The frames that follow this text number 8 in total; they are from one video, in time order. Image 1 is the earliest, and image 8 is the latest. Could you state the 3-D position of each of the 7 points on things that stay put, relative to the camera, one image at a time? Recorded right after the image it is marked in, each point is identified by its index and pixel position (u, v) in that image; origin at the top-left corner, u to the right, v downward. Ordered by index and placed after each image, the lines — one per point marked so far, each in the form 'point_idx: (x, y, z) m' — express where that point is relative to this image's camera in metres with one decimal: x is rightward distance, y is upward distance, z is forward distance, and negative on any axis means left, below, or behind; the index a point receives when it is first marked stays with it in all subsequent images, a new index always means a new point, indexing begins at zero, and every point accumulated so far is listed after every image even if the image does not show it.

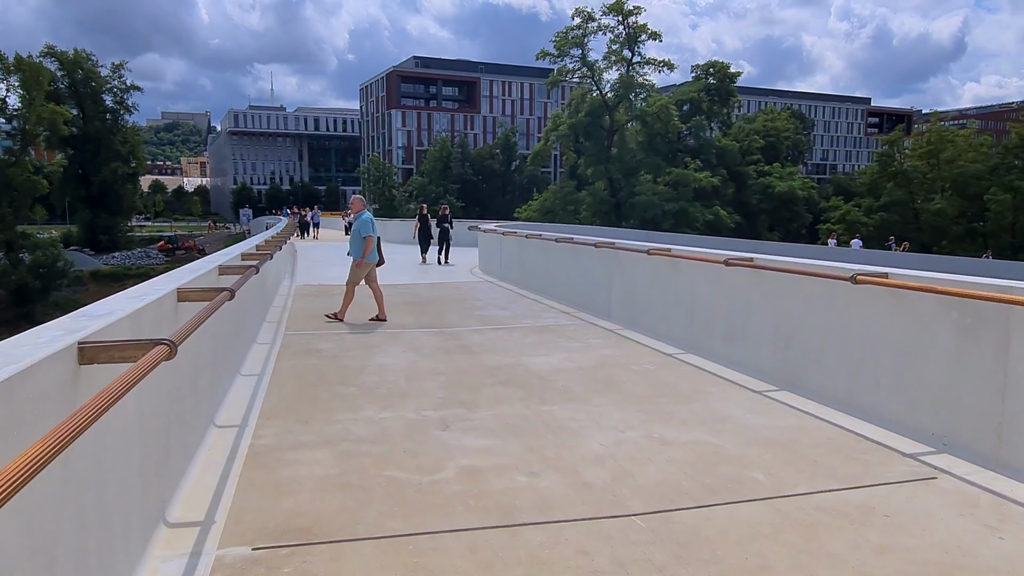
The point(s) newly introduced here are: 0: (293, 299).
0: (-3.6, -0.2, +11.9) m
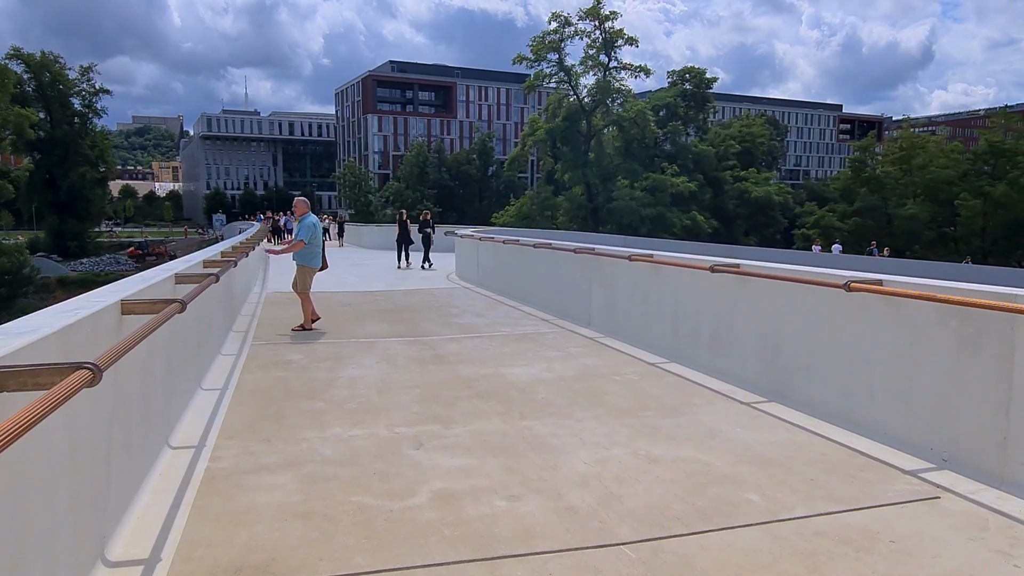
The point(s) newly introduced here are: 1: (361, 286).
0: (-4.0, -0.3, +11.5) m
1: (-3.2, +0.1, +15.3) m
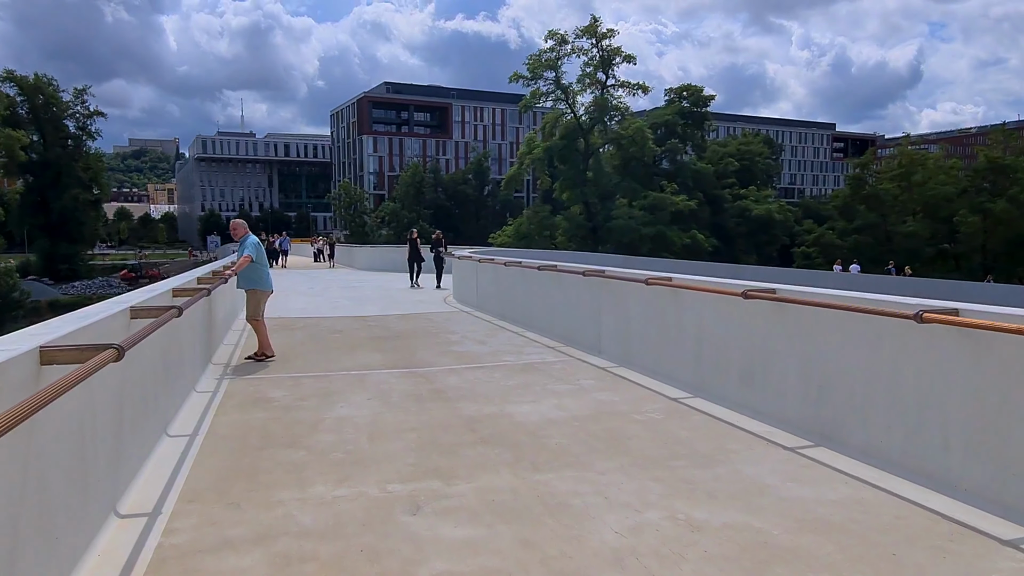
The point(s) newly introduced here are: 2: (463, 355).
0: (-4.0, -0.7, +10.7) m
1: (-3.2, -0.4, +14.6) m
2: (-0.6, -0.9, +9.2) m
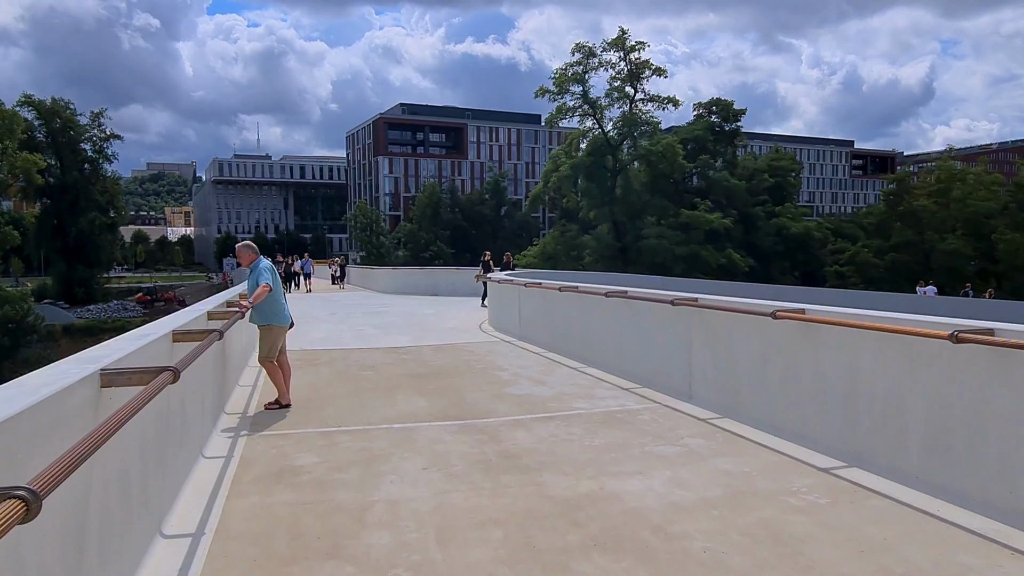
0: (-3.2, -1.1, +9.3) m
1: (-2.3, -0.9, +13.2) m
2: (+0.1, -1.2, +7.7) m
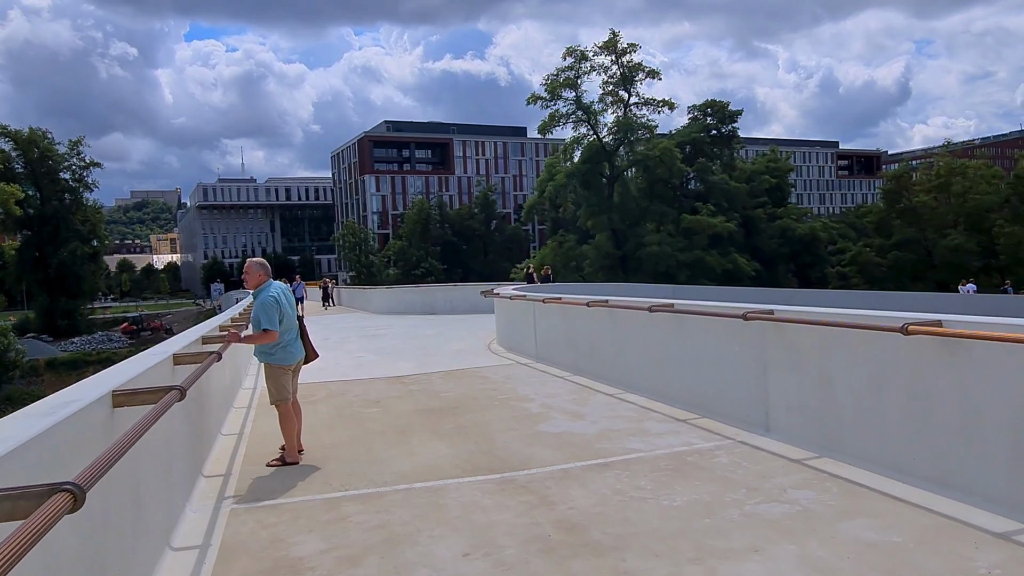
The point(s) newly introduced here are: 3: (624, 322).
0: (-2.9, -1.5, +8.0) m
1: (-2.1, -1.3, +11.9) m
2: (+0.5, -1.4, +6.4) m
3: (+1.3, -0.4, +8.4) m
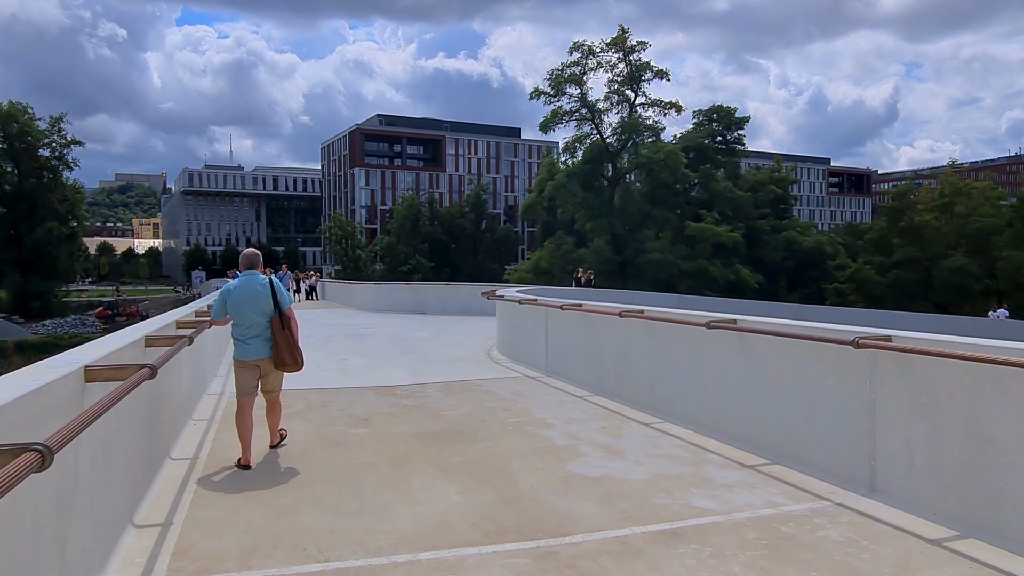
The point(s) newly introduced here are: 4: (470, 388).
0: (-2.7, -1.3, +6.5) m
1: (-2.0, -1.2, +10.4) m
2: (+0.7, -1.4, +5.1) m
3: (+1.5, -0.5, +7.0) m
4: (-0.5, -1.3, +9.1) m
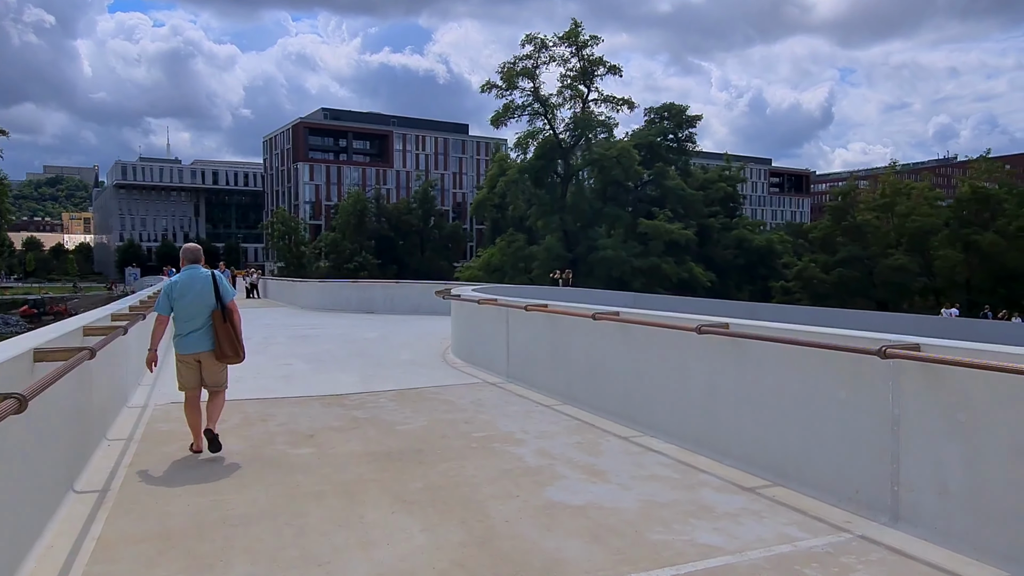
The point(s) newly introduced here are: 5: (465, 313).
0: (-3.0, -1.4, +5.6) m
1: (-2.5, -1.2, +9.5) m
2: (+0.5, -1.4, +4.4) m
3: (+1.2, -0.5, +6.4) m
4: (-1.0, -1.3, +8.3) m
5: (-0.7, -0.4, +11.1) m
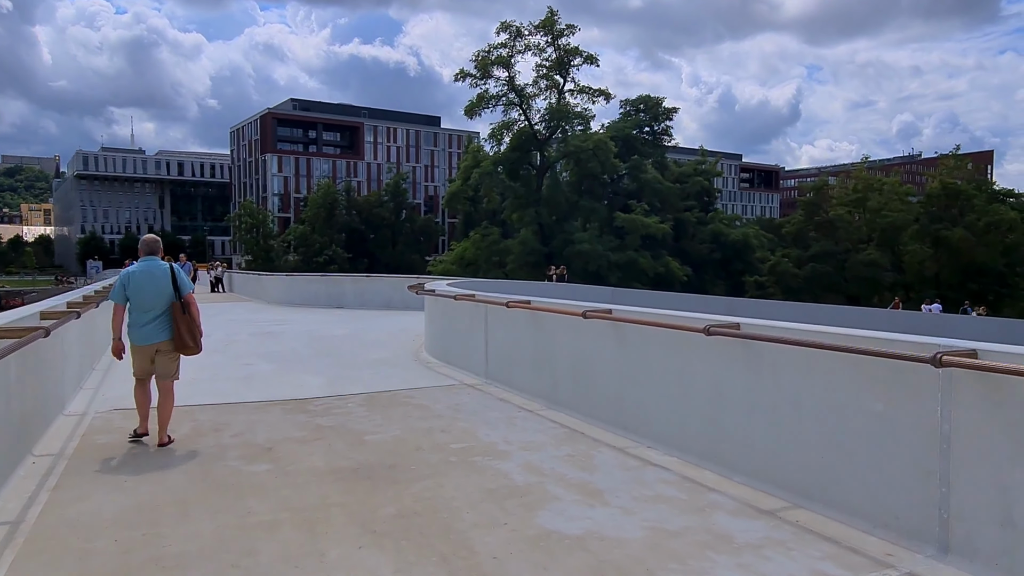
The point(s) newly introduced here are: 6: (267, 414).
0: (-3.1, -1.3, +4.8) m
1: (-2.8, -1.2, +8.8) m
2: (+0.4, -1.4, +3.7) m
3: (+1.1, -0.5, +5.8) m
4: (-1.2, -1.2, +7.7) m
5: (-1.0, -0.3, +10.4) m
6: (-2.4, -1.2, +7.1) m
